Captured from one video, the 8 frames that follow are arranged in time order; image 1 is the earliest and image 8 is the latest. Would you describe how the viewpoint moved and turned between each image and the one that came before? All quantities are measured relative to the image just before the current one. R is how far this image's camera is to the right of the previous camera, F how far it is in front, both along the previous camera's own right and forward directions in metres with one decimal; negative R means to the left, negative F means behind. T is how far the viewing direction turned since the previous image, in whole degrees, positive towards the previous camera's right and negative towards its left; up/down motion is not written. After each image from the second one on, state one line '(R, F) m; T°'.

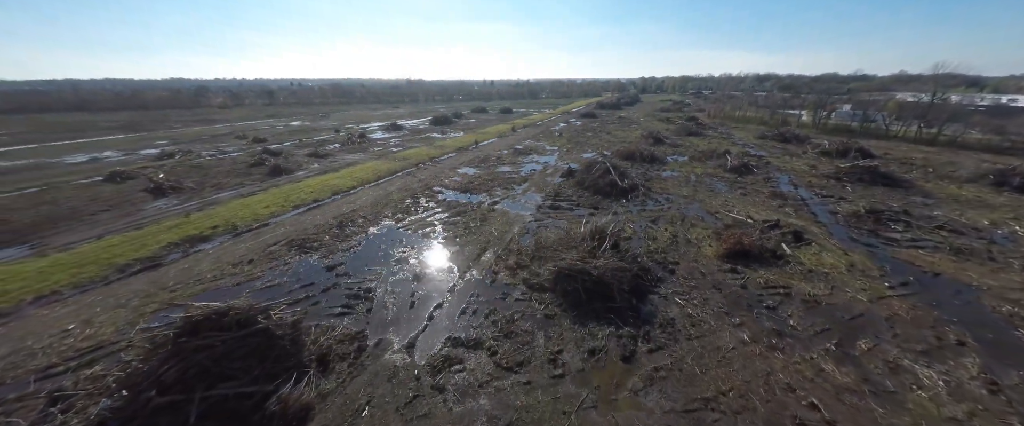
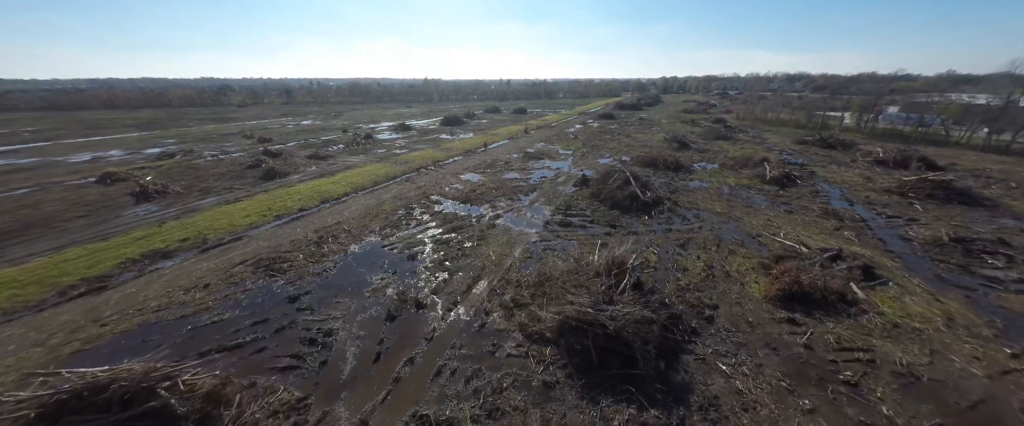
(+0.4, +1.8) m; -3°
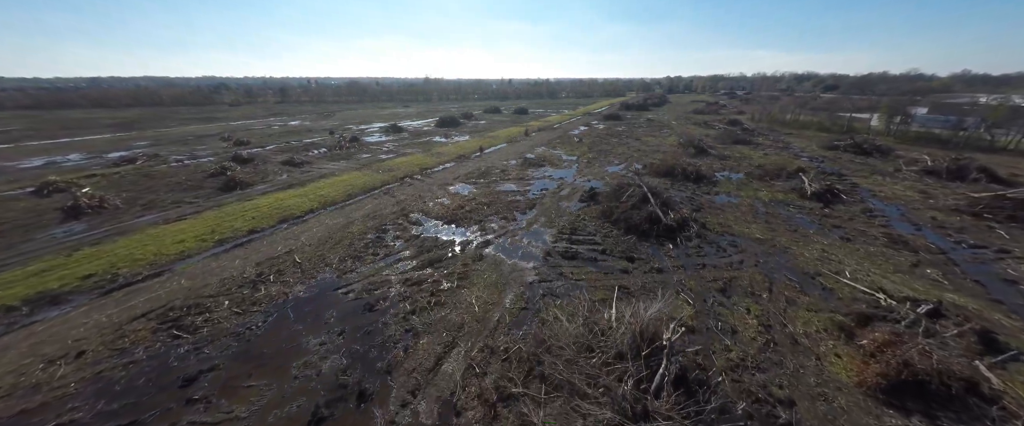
(+0.3, +2.4) m; 0°
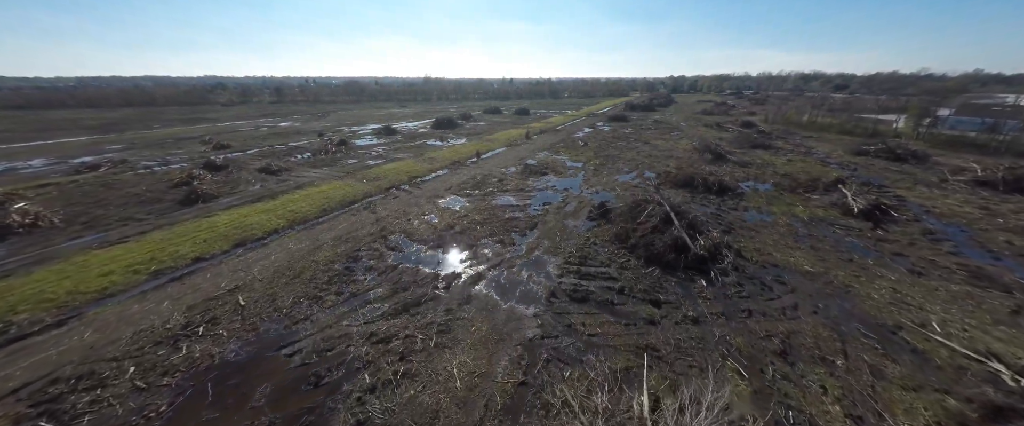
(+0.1, +1.9) m; 0°
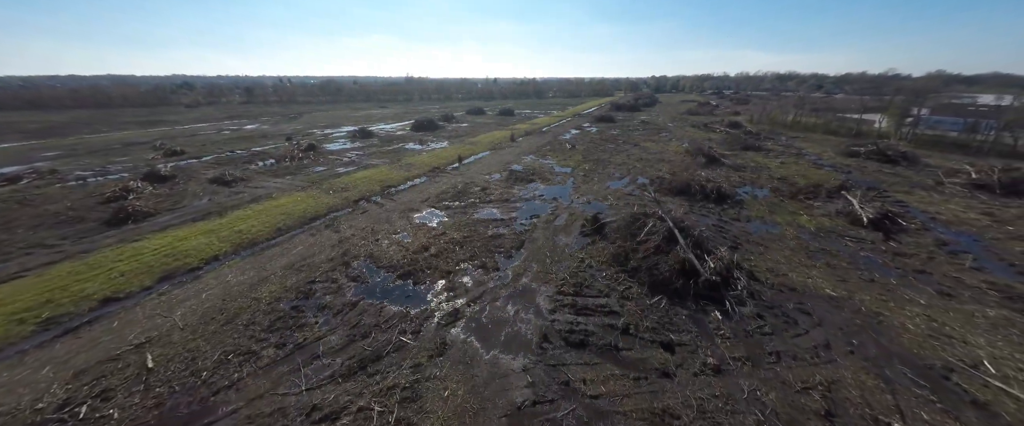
(+0.1, +1.4) m; +2°
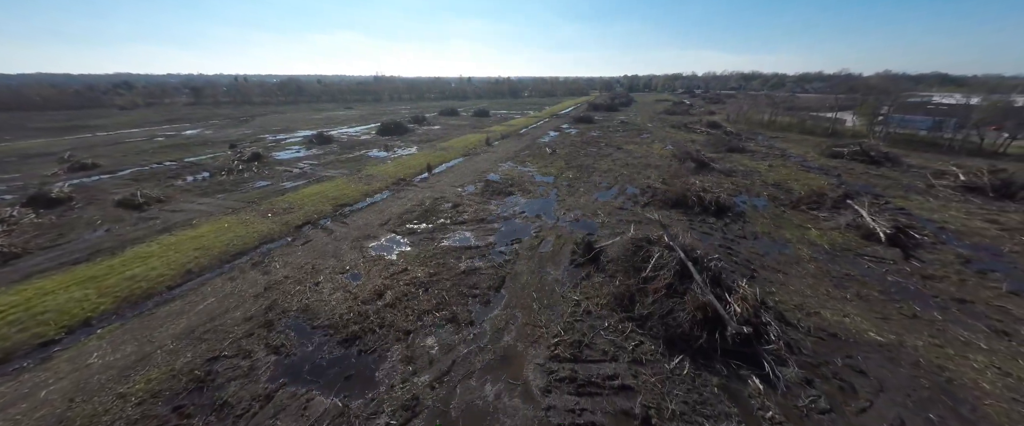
(0.0, +1.9) m; +4°
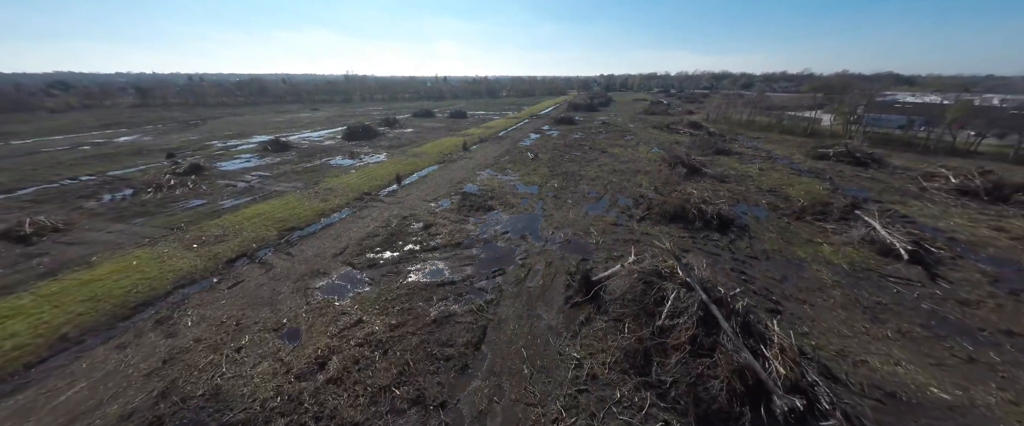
(0.0, +1.7) m; +3°
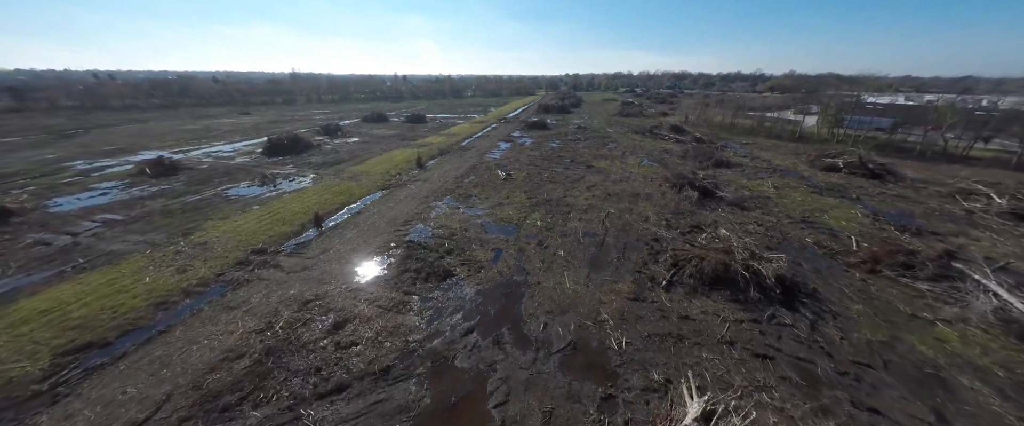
(+0.1, +4.2) m; +5°
